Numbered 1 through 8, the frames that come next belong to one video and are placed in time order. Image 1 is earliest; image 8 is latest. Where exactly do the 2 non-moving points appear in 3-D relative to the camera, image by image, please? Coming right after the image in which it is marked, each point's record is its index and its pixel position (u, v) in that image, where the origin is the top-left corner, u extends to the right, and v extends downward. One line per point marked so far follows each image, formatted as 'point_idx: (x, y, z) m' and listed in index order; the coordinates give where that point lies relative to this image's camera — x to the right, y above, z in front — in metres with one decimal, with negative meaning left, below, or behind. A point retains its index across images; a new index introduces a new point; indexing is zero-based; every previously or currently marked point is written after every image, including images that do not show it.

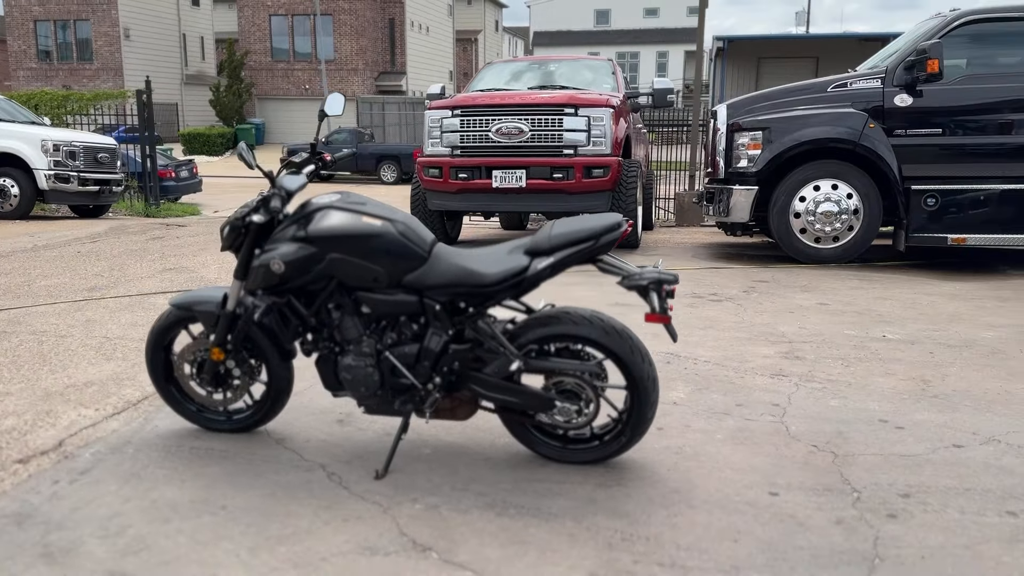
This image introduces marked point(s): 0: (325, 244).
0: (-0.7, +0.2, +3.6) m
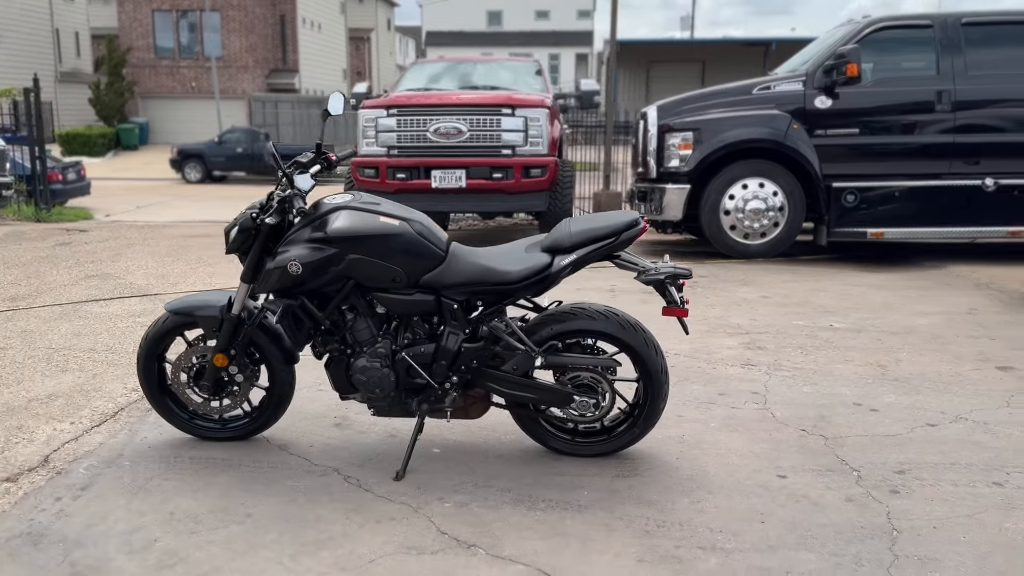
0: (-0.6, +0.2, +3.5) m
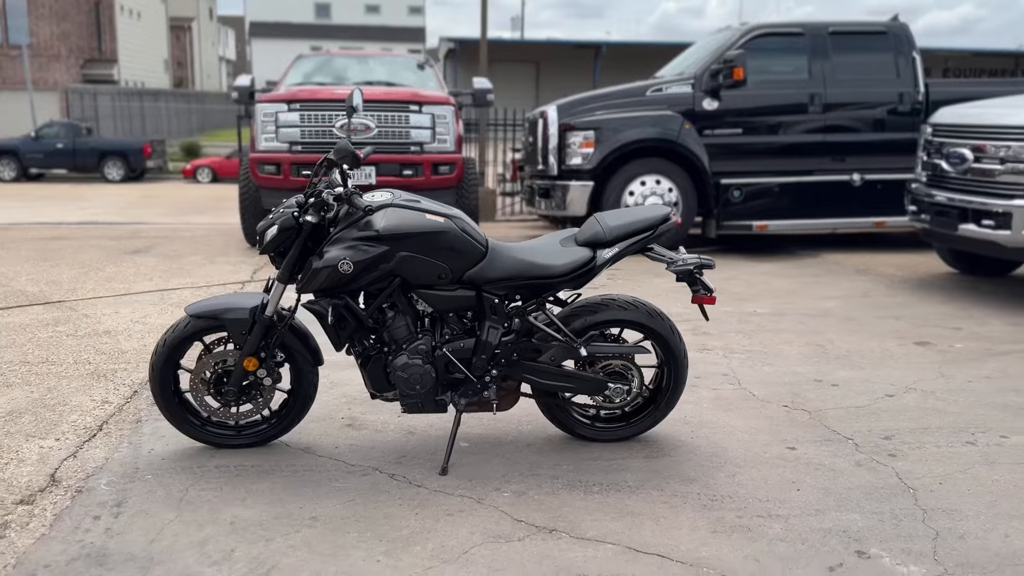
0: (-0.5, +0.2, +3.5) m
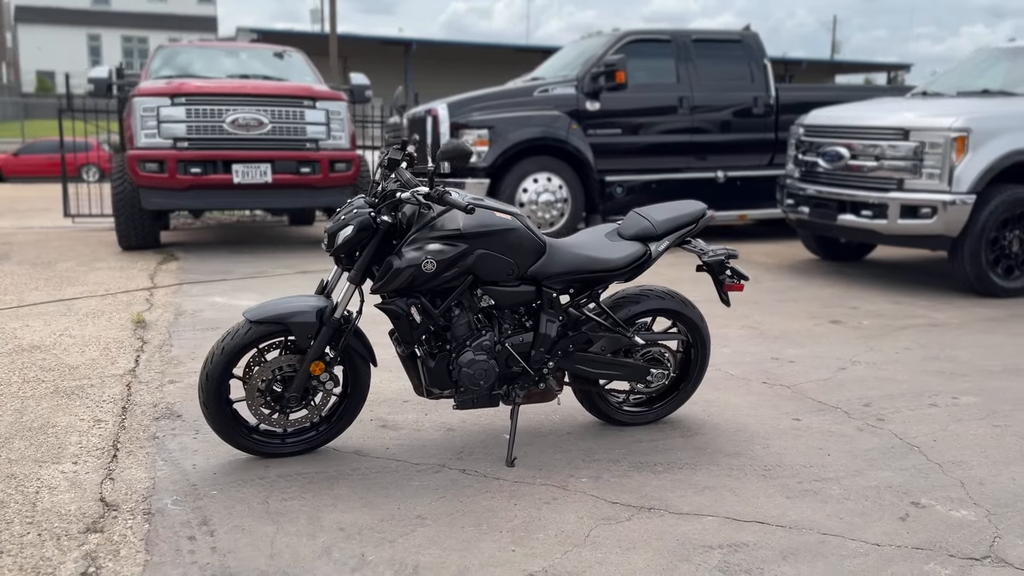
0: (-0.2, +0.2, +3.6) m
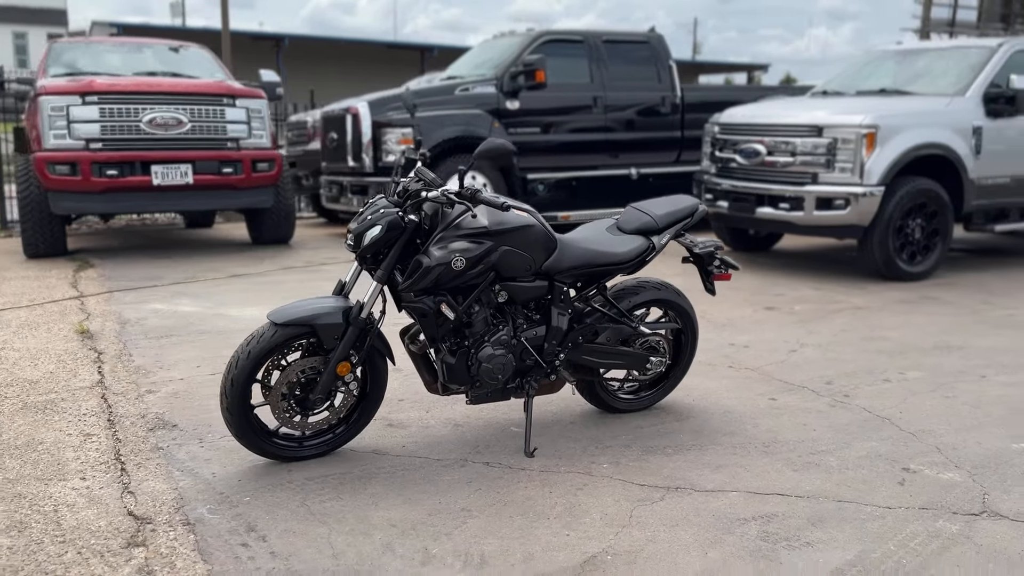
0: (-0.1, +0.2, +3.7) m
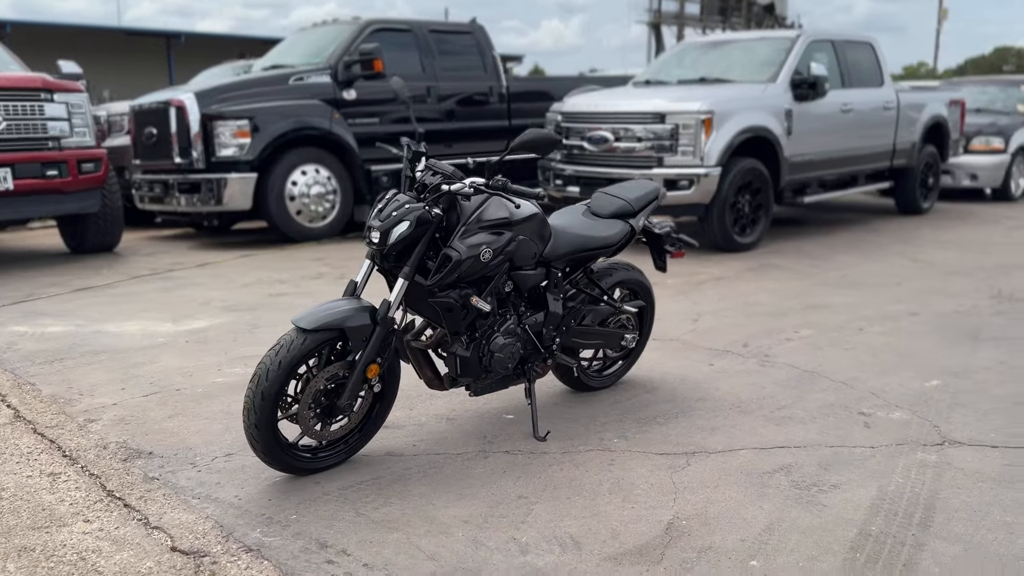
0: (0.0, +0.2, +3.7) m
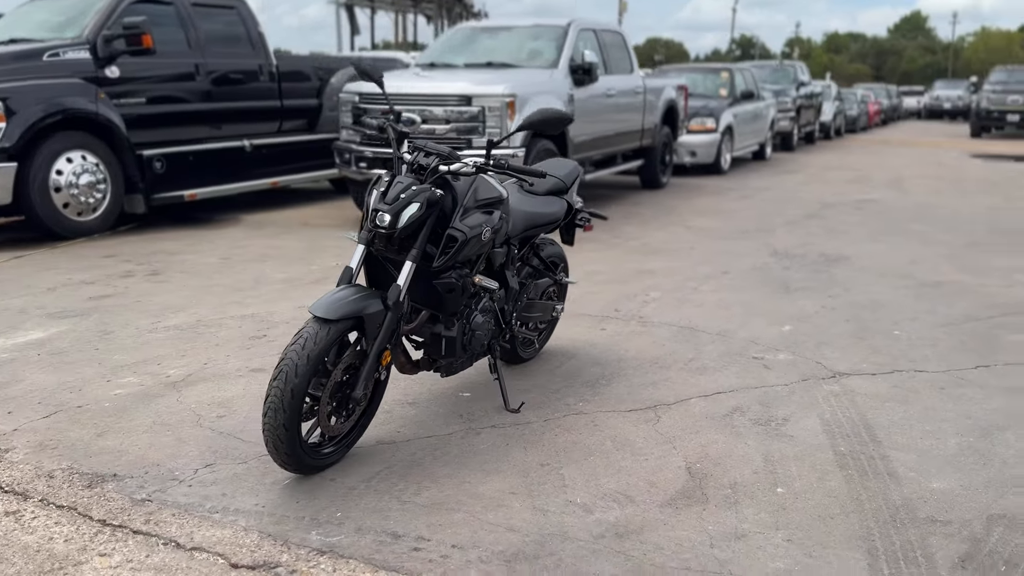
0: (-0.1, +0.3, +3.8) m
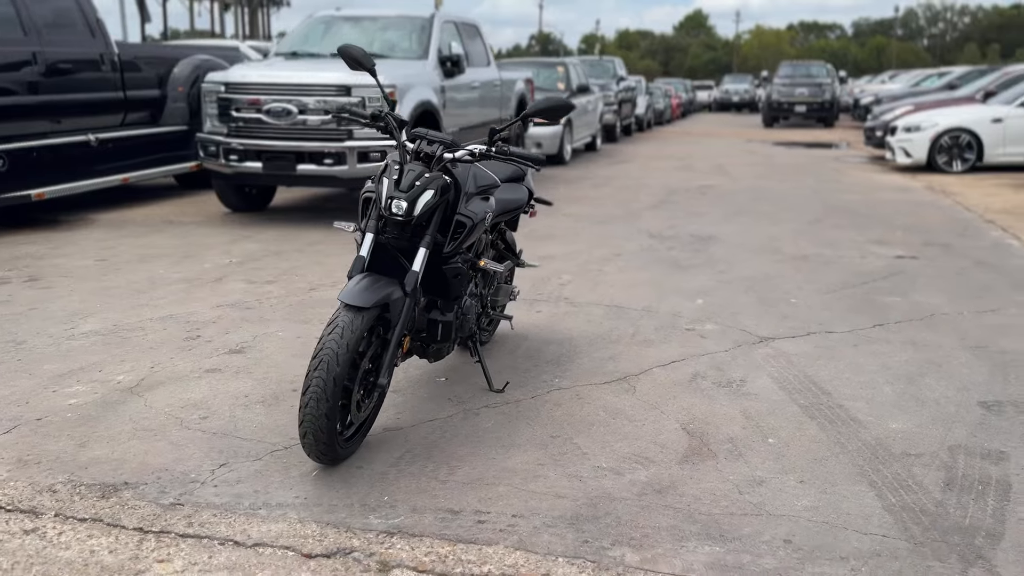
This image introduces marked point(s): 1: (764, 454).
0: (-0.1, +0.4, +3.9) m
1: (+1.0, -0.7, +3.6) m
